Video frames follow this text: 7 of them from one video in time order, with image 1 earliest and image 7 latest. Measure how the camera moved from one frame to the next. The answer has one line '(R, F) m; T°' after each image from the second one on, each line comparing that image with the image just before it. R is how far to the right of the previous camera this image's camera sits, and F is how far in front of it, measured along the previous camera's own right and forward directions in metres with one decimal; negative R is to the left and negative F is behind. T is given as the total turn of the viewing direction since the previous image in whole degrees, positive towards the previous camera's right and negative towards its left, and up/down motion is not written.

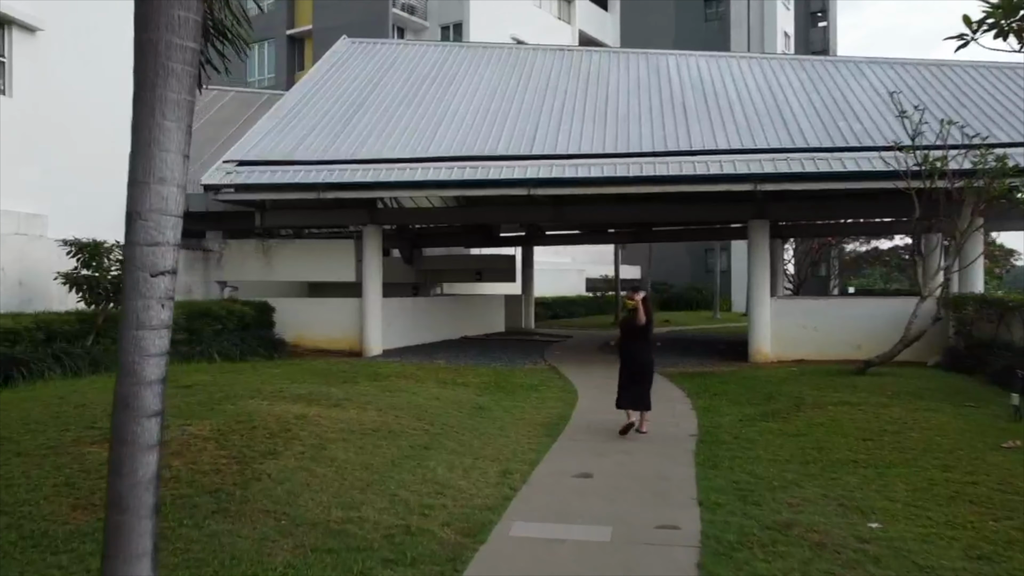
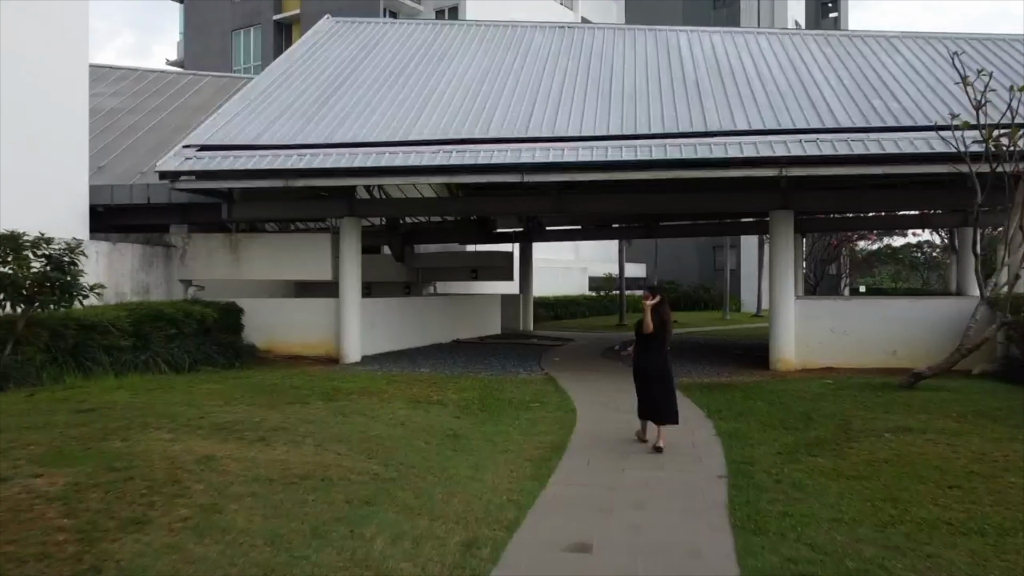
(+0.2, +1.9) m; 0°
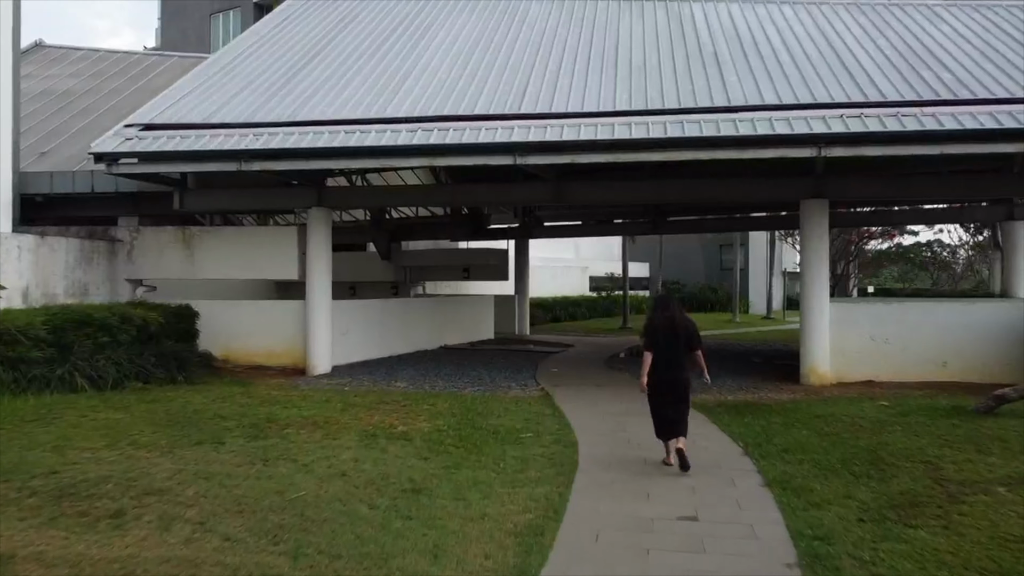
(+0.1, +2.1) m; 0°
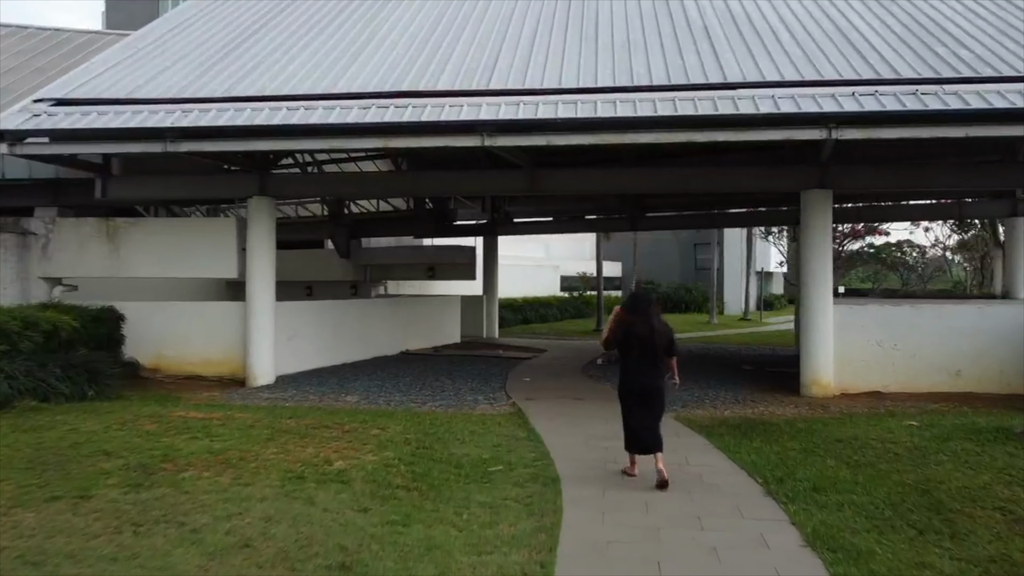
(0.0, +1.5) m; +2°
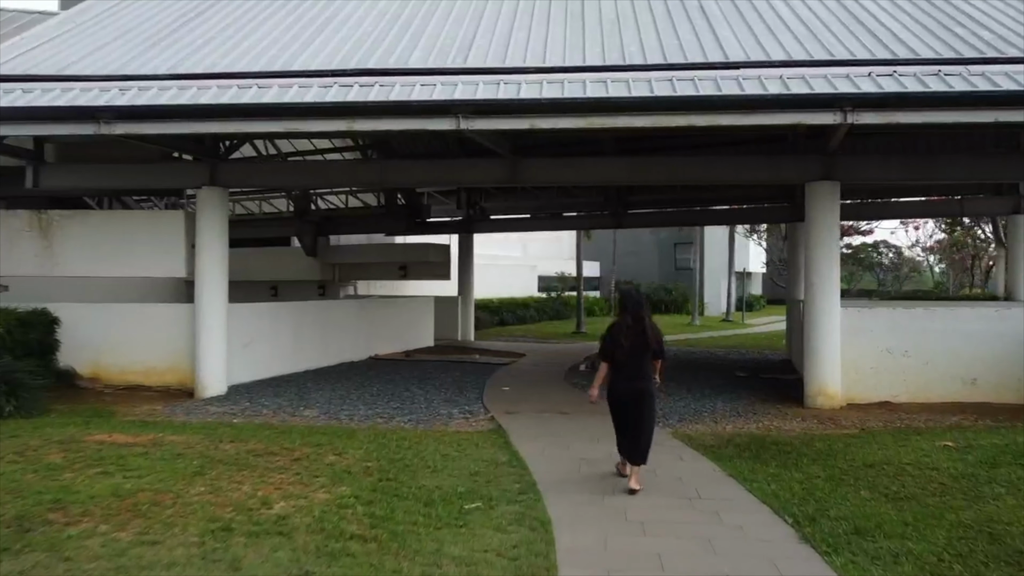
(0.0, +1.1) m; +2°
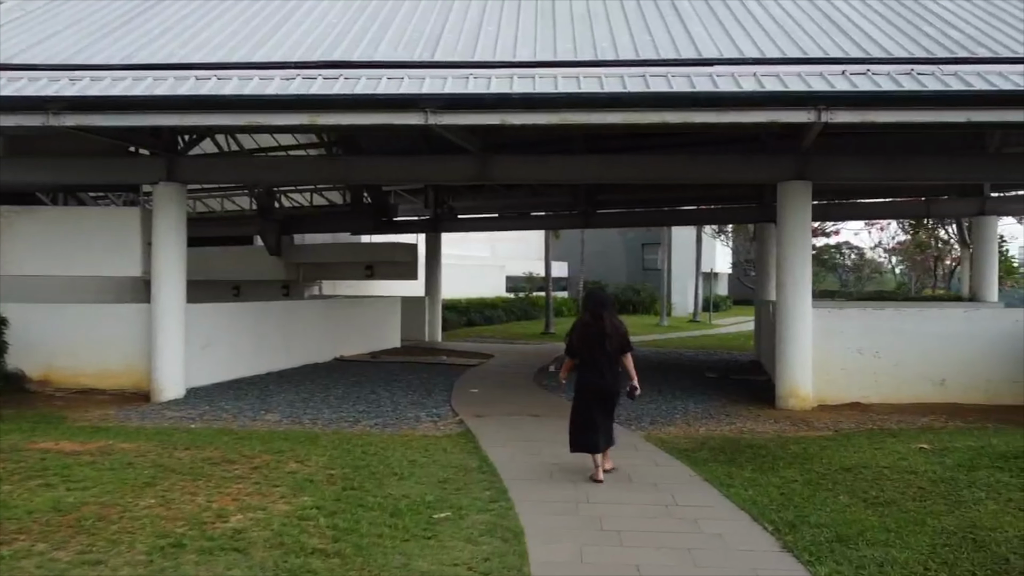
(0.0, +0.2) m; +2°
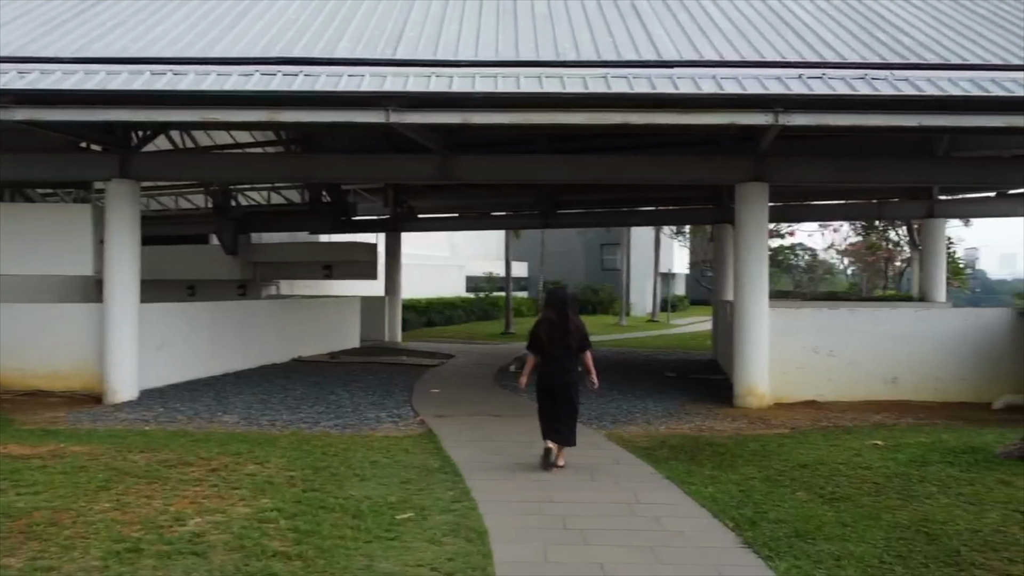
(0.0, 0.0) m; +3°
